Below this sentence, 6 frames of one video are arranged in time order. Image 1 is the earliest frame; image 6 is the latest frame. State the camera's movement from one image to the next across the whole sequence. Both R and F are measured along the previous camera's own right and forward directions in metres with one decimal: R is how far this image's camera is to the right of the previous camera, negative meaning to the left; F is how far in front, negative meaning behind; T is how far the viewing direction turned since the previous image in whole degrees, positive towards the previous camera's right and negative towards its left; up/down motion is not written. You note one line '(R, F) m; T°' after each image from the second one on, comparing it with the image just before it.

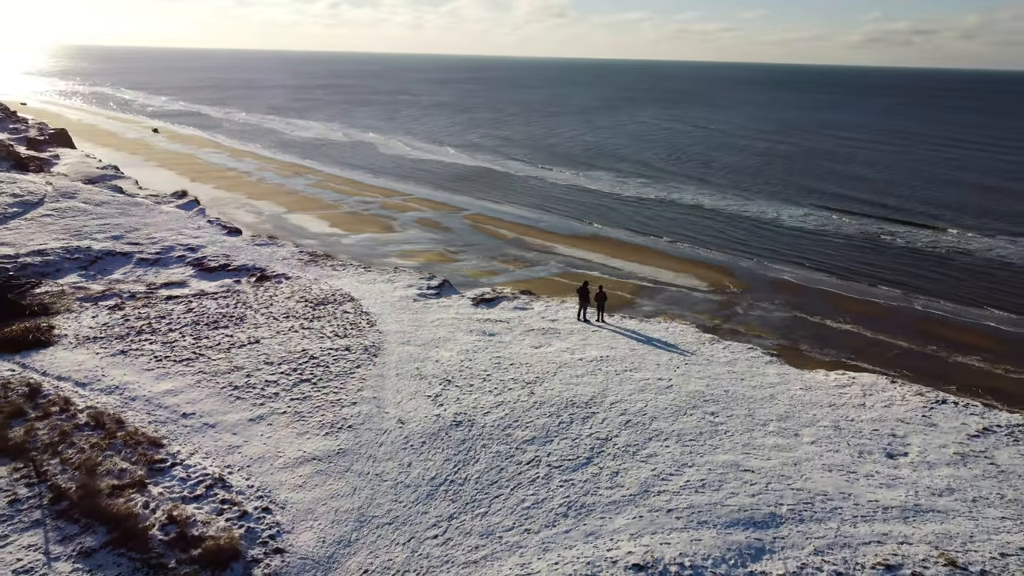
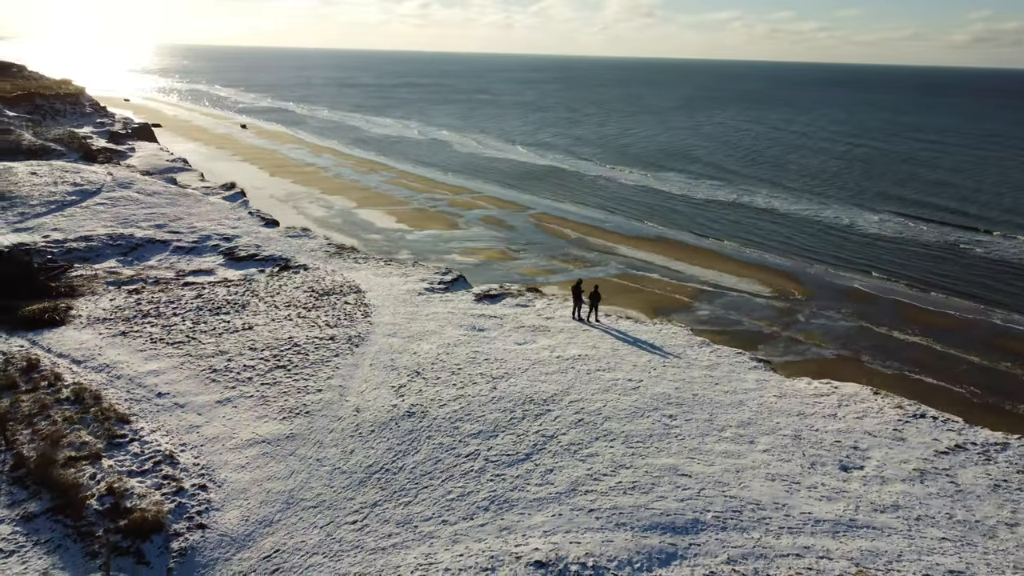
(+1.6, 0.0) m; -6°
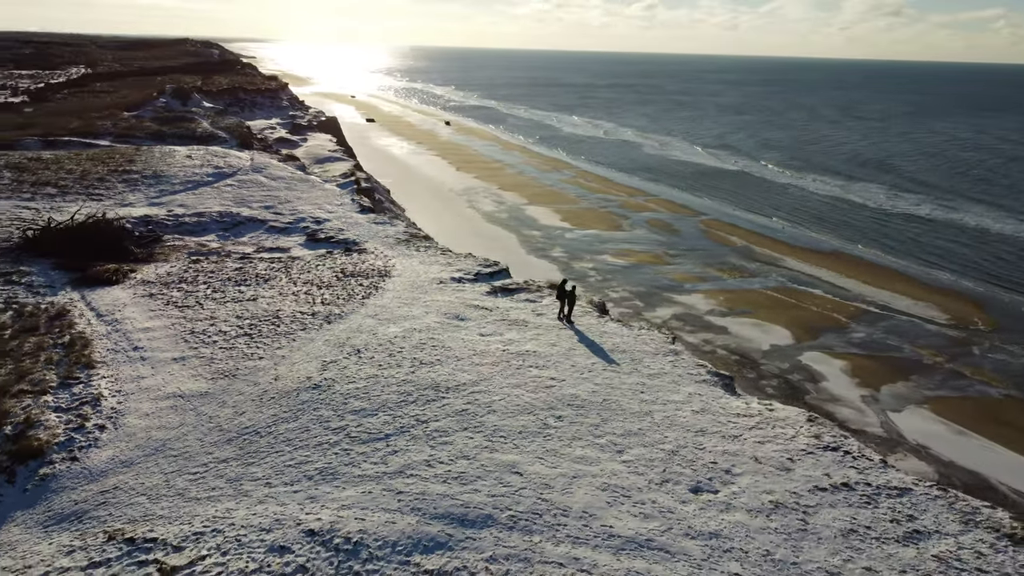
(+3.8, +0.4) m; -14°
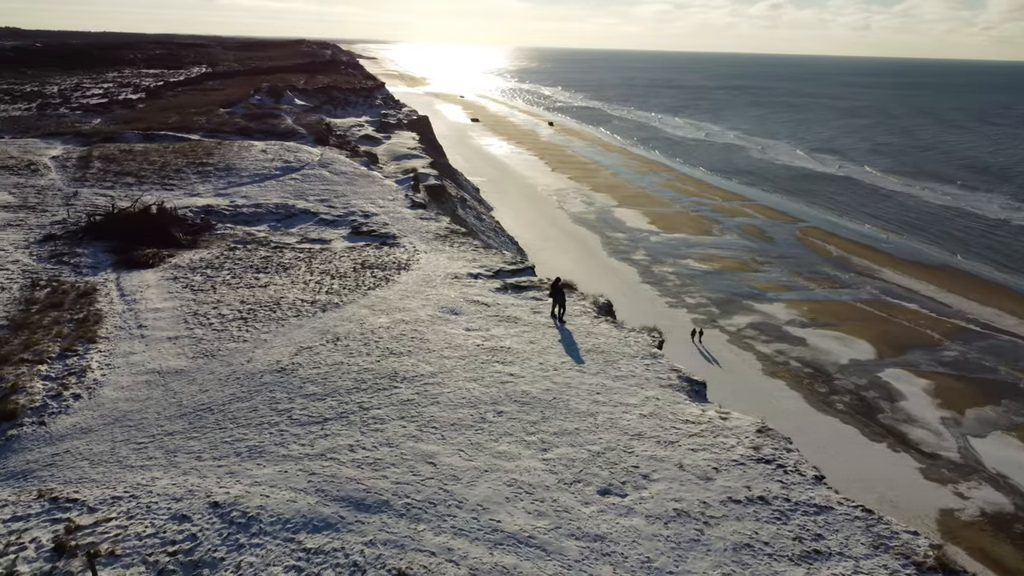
(+2.0, +0.1) m; -8°
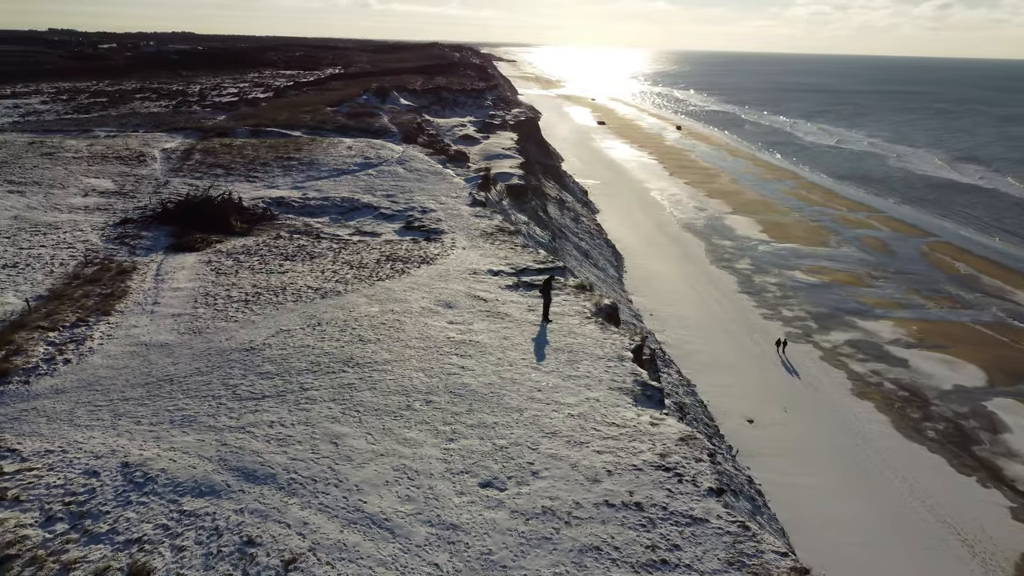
(+2.5, +0.1) m; -9°
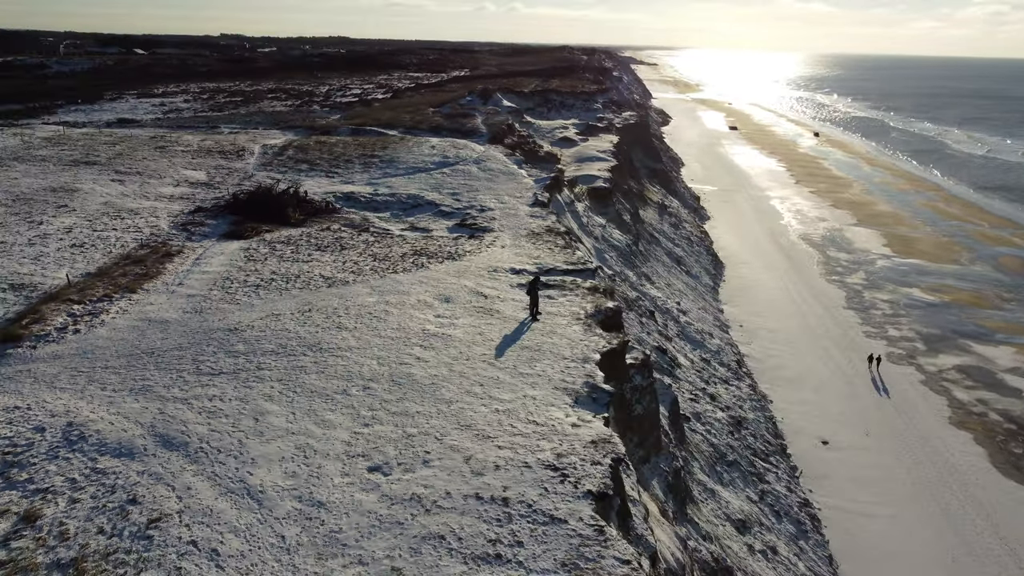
(+2.5, +0.1) m; -9°
